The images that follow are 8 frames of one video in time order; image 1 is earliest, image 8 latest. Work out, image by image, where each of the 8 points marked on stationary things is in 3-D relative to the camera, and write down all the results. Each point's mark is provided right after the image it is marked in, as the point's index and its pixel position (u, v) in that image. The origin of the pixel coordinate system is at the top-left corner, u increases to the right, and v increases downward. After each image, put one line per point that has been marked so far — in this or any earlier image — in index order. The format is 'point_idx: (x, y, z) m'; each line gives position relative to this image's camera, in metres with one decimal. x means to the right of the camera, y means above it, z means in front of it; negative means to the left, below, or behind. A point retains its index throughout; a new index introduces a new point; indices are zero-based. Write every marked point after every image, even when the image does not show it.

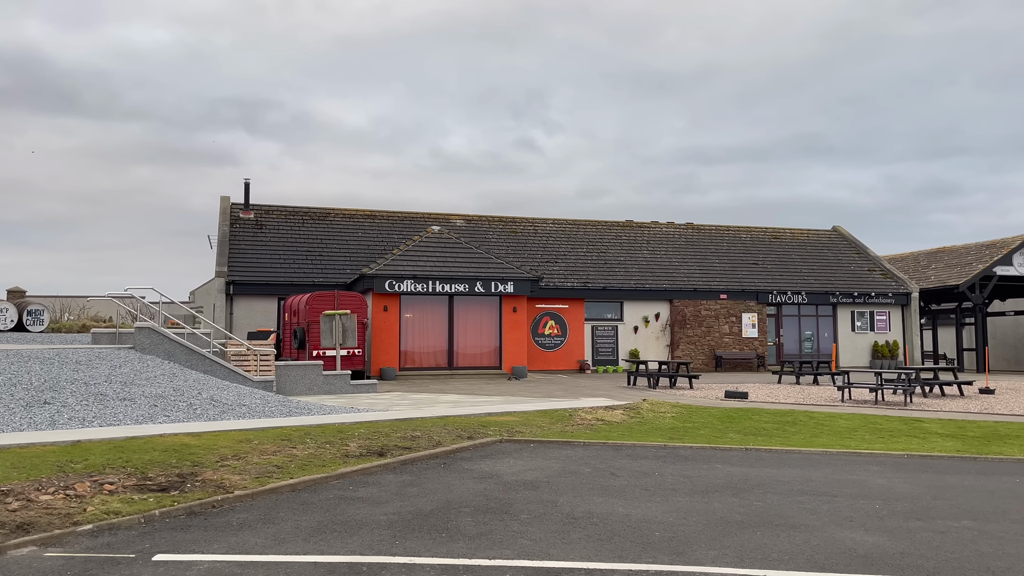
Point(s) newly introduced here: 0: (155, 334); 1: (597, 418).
0: (-6.4, -0.8, +14.3) m
1: (+1.5, -2.3, +14.1) m
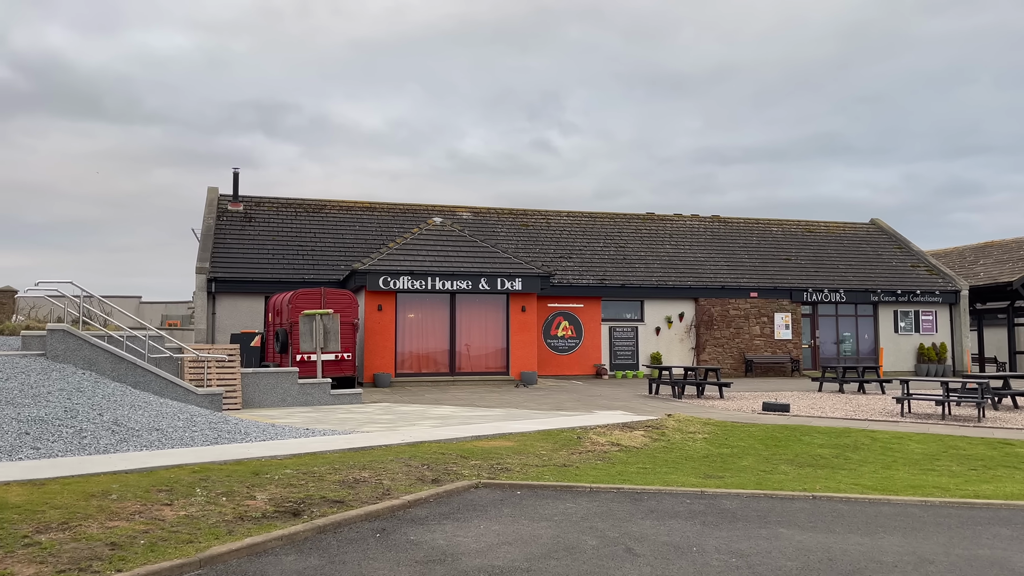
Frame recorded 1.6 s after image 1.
0: (-6.5, -0.7, +11.7) m
1: (+1.4, -2.2, +11.4) m
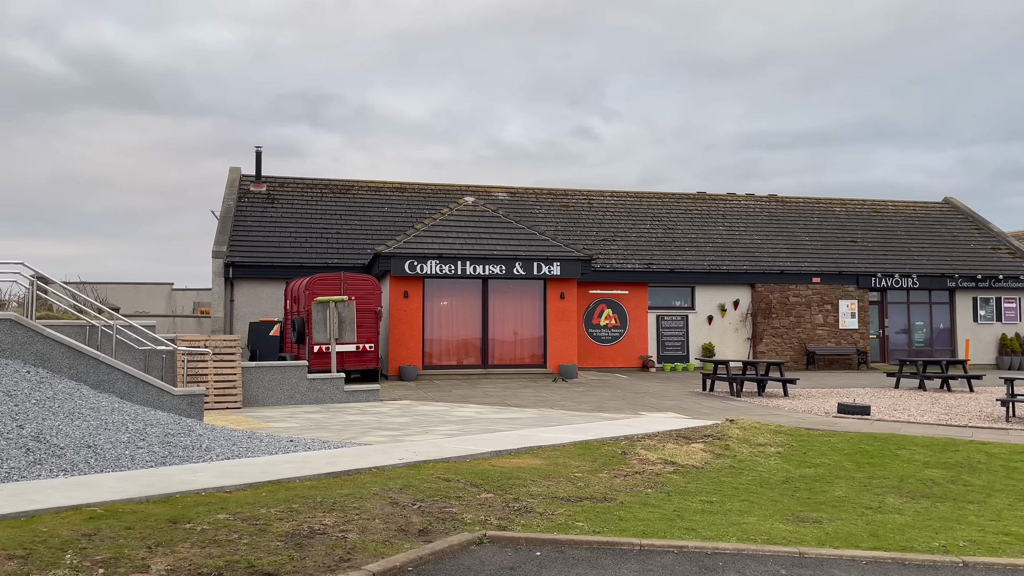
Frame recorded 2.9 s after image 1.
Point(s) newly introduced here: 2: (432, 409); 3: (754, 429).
0: (-6.2, -0.5, +10.0) m
1: (+1.8, -2.0, +9.2) m
2: (-1.5, -2.3, +14.8) m
3: (+3.5, -2.1, +11.6) m
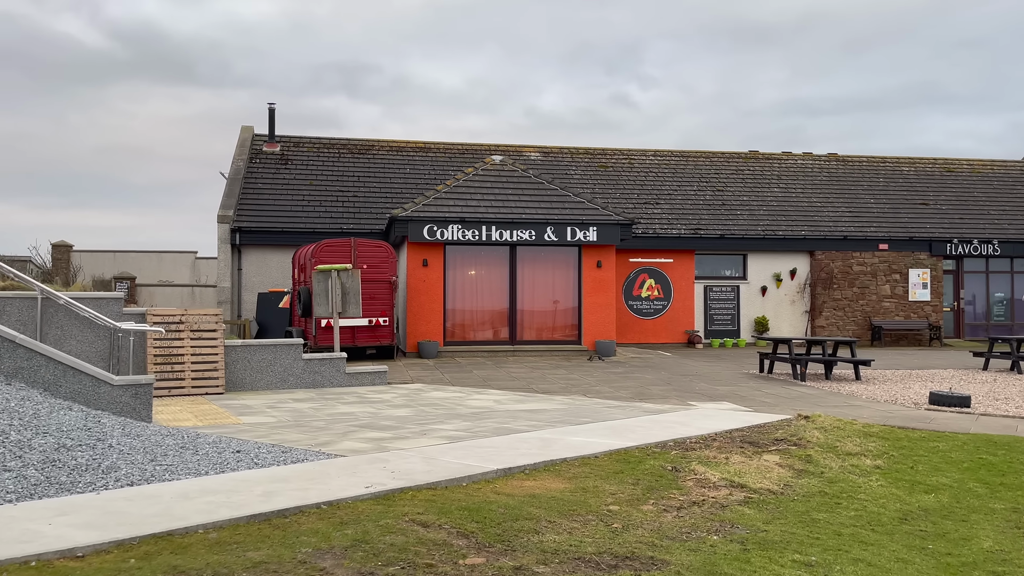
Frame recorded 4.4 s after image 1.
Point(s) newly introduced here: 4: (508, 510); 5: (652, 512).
0: (-6.0, -0.2, +8.0) m
1: (+1.9, -1.7, +6.9) m
2: (-1.1, -1.7, +12.7) m
3: (+3.8, -1.7, +9.2) m
4: (0.0, -1.6, +5.6) m
5: (+1.0, -1.7, +5.9) m
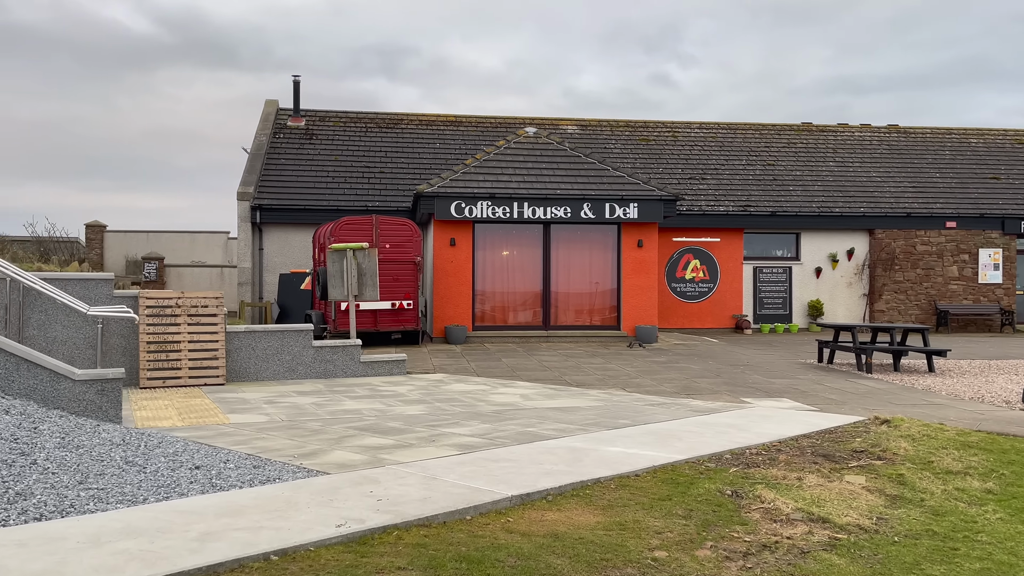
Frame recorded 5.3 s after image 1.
0: (-5.8, 0.0, +6.9) m
1: (+2.0, -1.5, +5.5) m
2: (-0.7, -1.4, +11.4) m
3: (+4.0, -1.5, +7.6) m
4: (+0.1, -1.4, +4.3) m
5: (+1.1, -1.5, +4.5) m
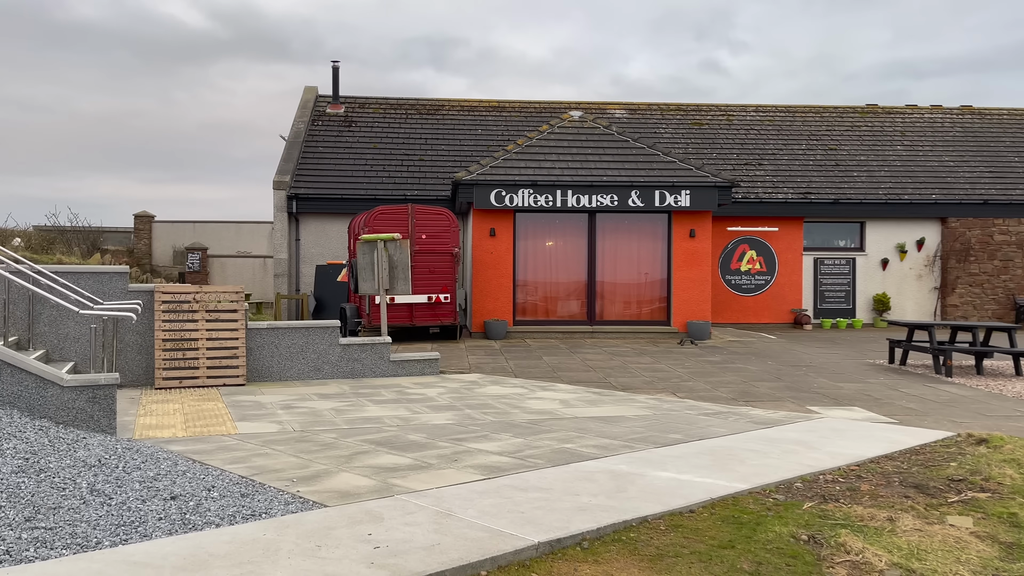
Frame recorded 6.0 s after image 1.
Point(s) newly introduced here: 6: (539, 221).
0: (-5.5, 0.0, +6.3) m
1: (+2.2, -1.5, +4.4) m
2: (-0.1, -1.4, +10.5) m
3: (+4.3, -1.5, +6.5) m
4: (+0.1, -1.5, +3.4) m
5: (+1.2, -1.6, +3.5) m
6: (+0.6, +1.6, +18.5) m
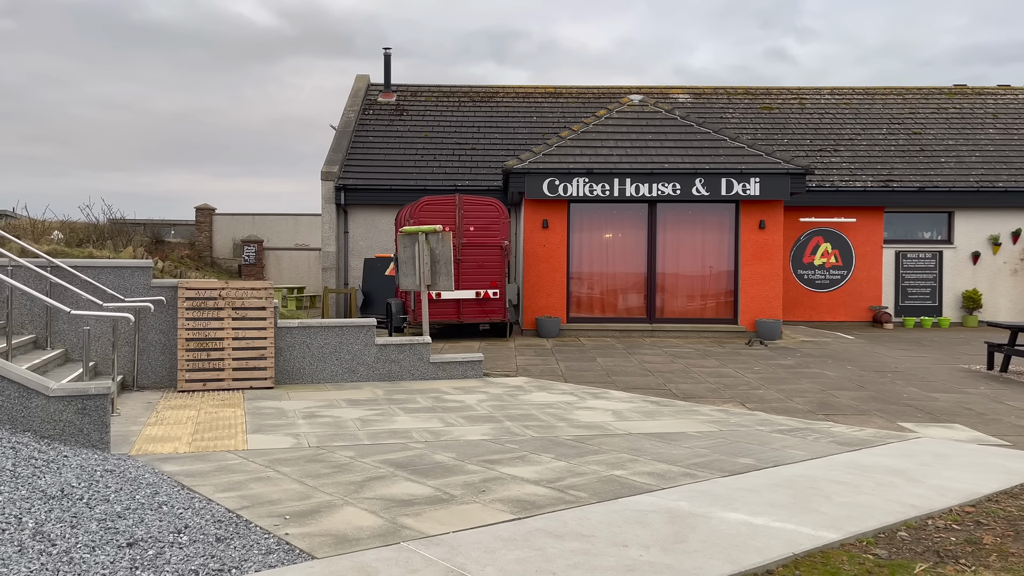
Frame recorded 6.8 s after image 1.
0: (-5.2, +0.1, +5.7) m
1: (+2.3, -1.6, +3.3) m
2: (+0.4, -1.3, +9.5) m
3: (+4.5, -1.5, +5.1) m
4: (+0.2, -1.5, +2.4) m
5: (+1.3, -1.6, +2.5) m
6: (+1.8, +1.7, +17.4) m
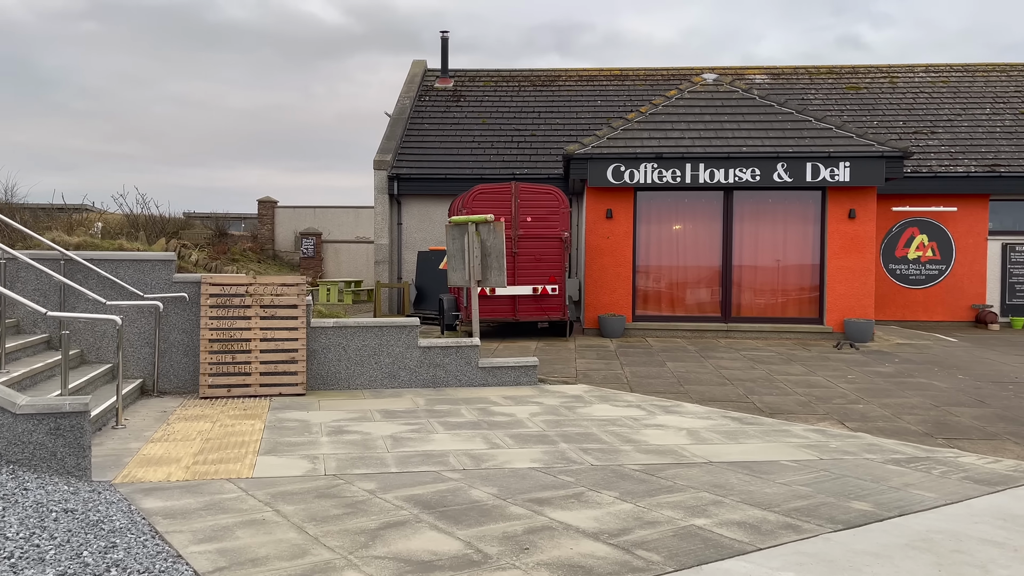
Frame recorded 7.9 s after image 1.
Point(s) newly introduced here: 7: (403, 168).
0: (-4.9, +0.1, +4.9) m
1: (+2.4, -1.6, +1.9) m
2: (+1.0, -1.3, +8.2) m
3: (+4.8, -1.5, +3.6) m
4: (+0.2, -1.5, +1.2) m
5: (+1.3, -1.6, +1.2) m
6: (+3.1, +1.8, +16.0) m
7: (-2.6, +2.9, +19.0) m
